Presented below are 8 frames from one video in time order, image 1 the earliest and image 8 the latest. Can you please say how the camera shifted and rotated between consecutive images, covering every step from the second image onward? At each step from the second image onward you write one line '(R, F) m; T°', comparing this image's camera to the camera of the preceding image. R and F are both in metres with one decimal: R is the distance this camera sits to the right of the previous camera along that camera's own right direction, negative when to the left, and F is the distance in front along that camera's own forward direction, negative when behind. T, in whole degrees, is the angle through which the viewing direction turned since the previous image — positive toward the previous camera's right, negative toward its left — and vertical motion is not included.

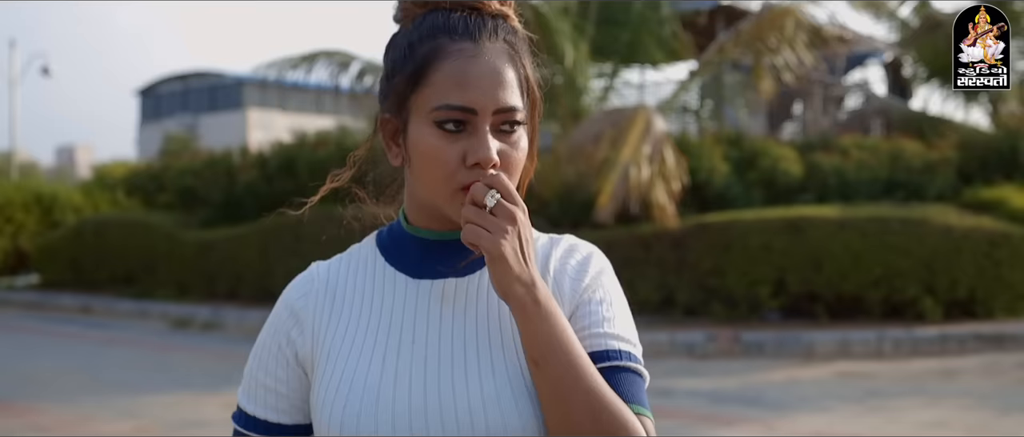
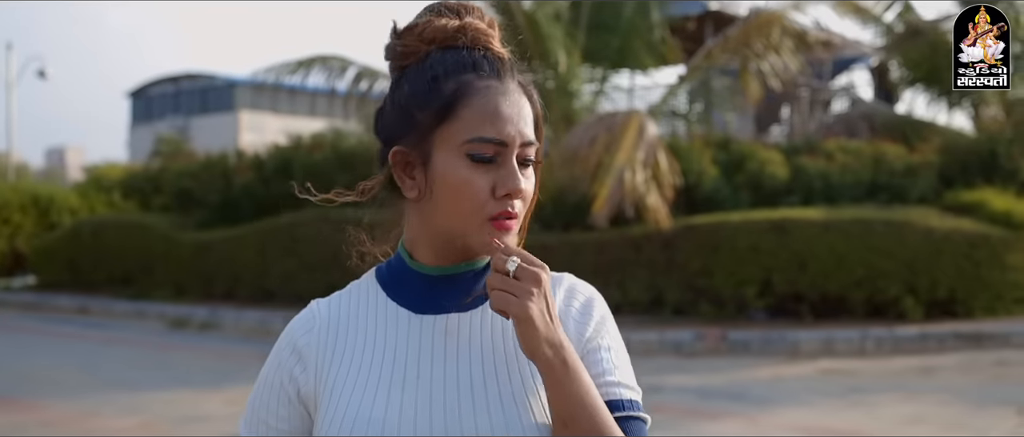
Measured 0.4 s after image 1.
(0.0, -0.2) m; +1°
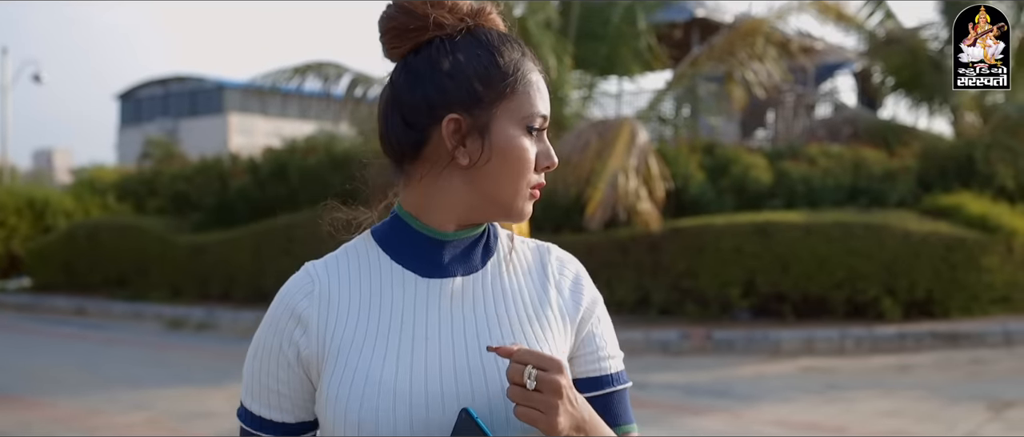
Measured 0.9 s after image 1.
(0.0, -0.3) m; +1°
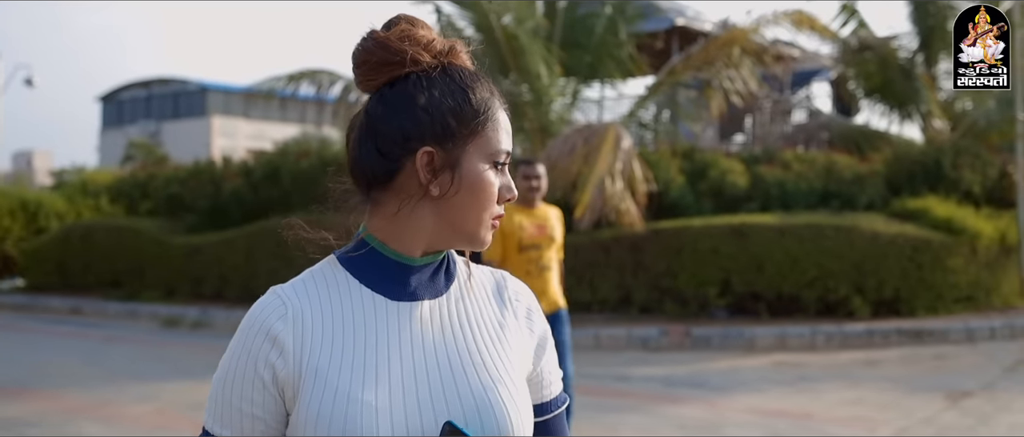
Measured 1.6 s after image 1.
(-0.1, -0.4) m; +1°
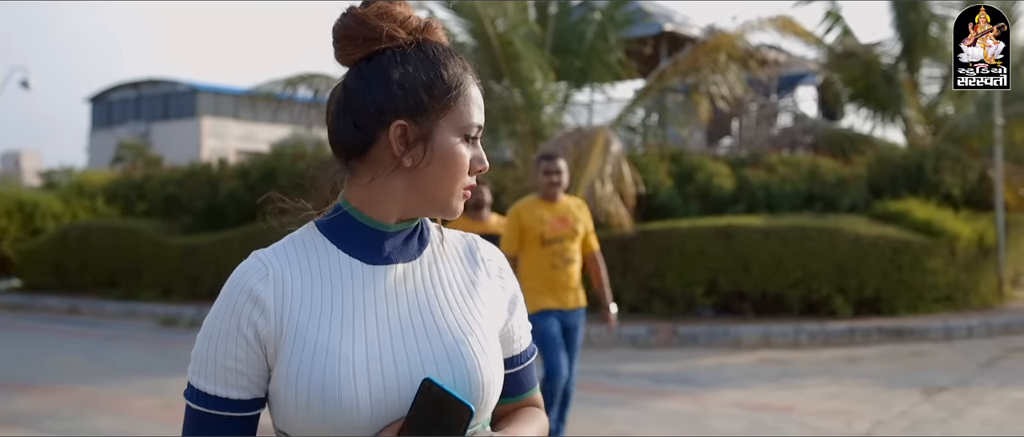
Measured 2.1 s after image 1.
(0.0, -0.3) m; +1°
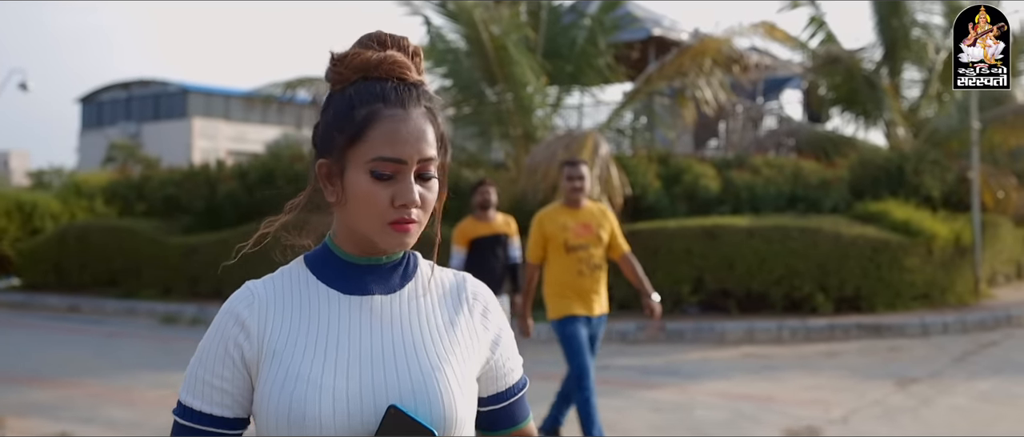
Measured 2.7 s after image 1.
(0.0, -0.3) m; +1°
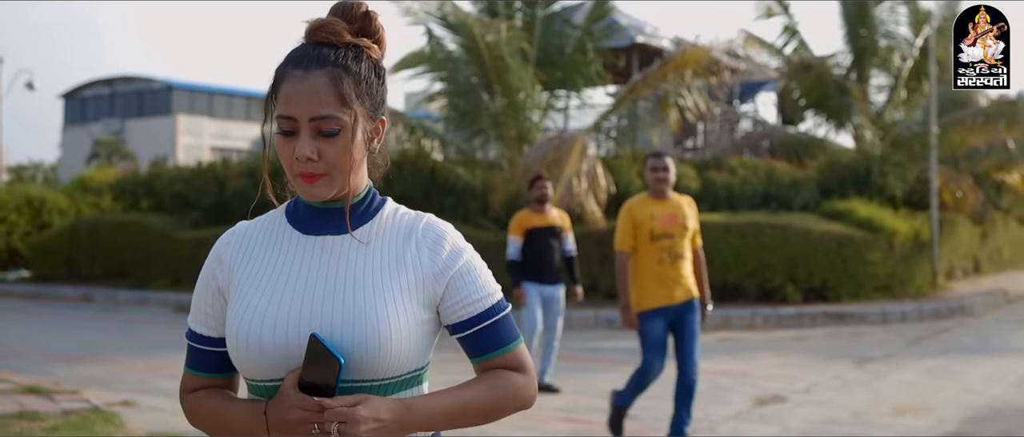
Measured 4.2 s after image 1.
(-0.2, -0.9) m; +1°
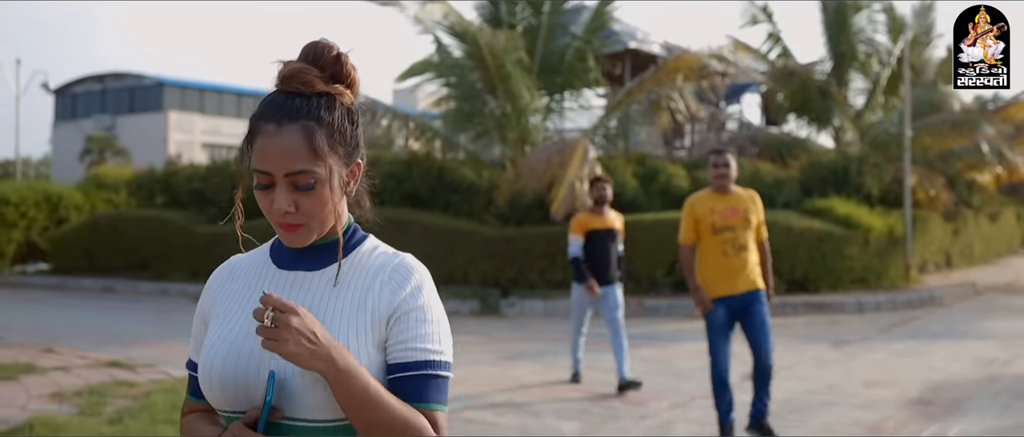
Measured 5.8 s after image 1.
(-0.3, -0.9) m; +1°
